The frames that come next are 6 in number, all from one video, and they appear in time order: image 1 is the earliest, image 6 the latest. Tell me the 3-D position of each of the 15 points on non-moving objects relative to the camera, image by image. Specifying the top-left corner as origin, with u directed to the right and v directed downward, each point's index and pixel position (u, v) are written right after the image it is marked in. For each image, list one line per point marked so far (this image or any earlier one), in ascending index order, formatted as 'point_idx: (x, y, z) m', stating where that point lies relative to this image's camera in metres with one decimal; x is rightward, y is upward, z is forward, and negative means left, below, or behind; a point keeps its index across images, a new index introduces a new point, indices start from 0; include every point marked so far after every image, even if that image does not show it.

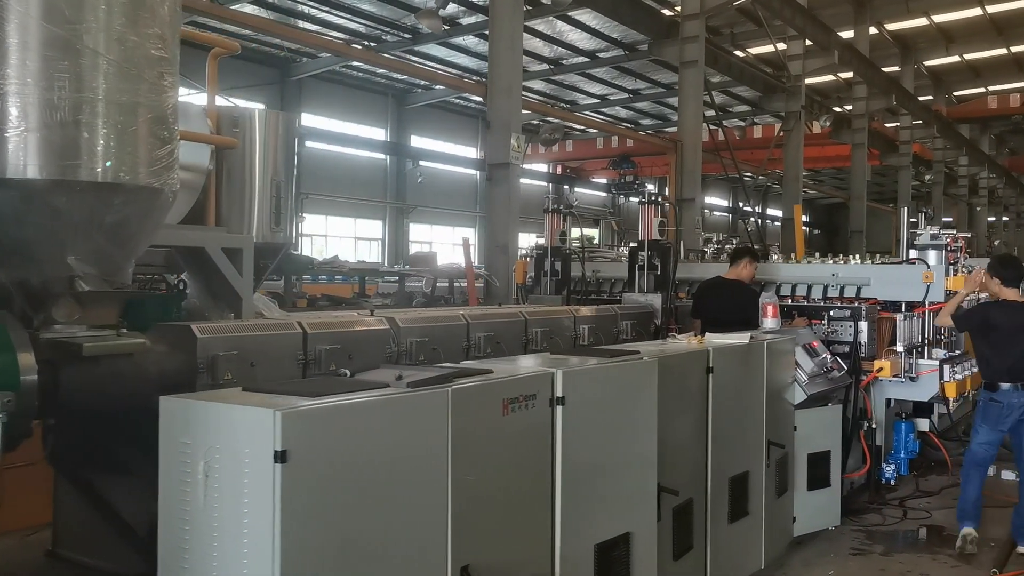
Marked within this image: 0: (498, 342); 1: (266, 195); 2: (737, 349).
0: (-0.1, -0.2, +3.0) m
1: (-0.8, +0.3, +2.5) m
2: (+0.8, -0.2, +2.7) m
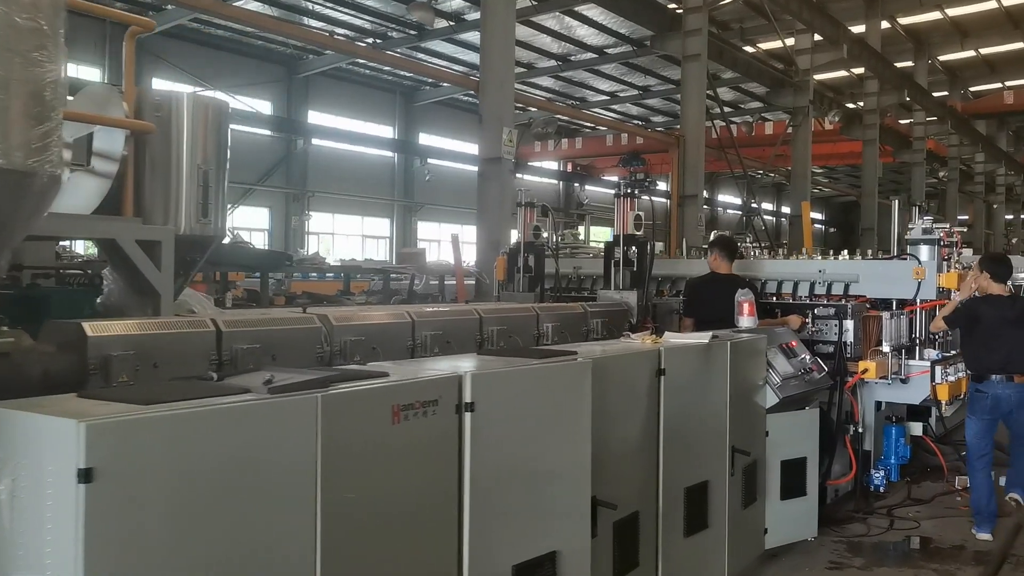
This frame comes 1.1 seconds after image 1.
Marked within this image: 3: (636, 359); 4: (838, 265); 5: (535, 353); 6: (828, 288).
0: (-0.2, -0.2, +2.8) m
1: (-1.0, +0.3, +2.4) m
2: (+0.6, -0.2, +2.5) m
3: (+0.4, -0.2, +2.2) m
4: (+1.8, +0.1, +4.1) m
5: (+0.1, -0.2, +2.0) m
6: (+1.7, 0.0, +4.2) m
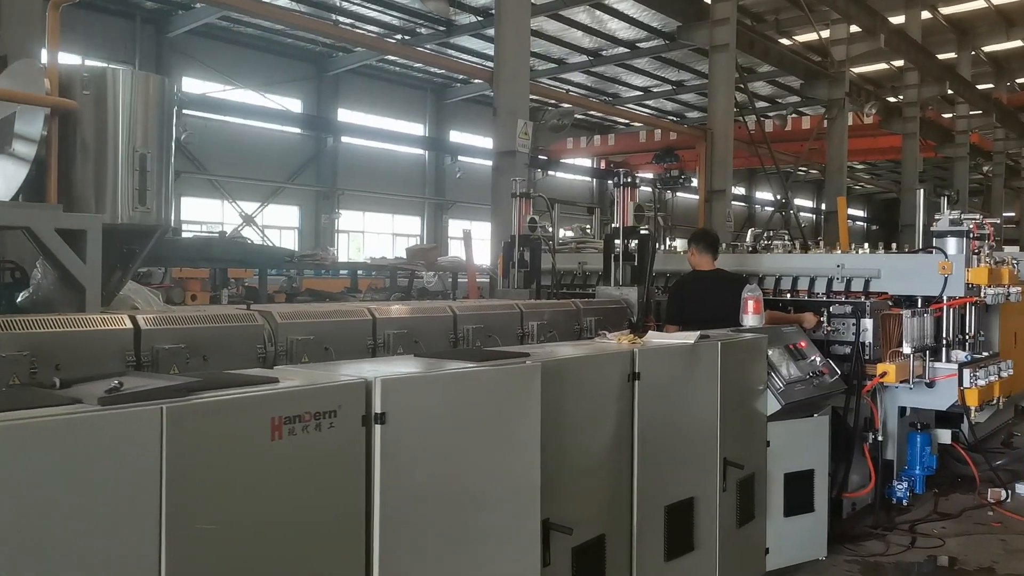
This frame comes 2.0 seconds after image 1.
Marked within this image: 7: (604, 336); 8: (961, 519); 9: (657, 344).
0: (-0.3, -0.2, +2.6) m
1: (-1.1, +0.3, +2.2) m
2: (+0.5, -0.2, +2.2) m
3: (+0.2, -0.2, +2.0) m
4: (+1.8, +0.1, +3.8) m
5: (-0.1, -0.2, +1.8) m
6: (+1.7, 0.0, +3.9) m
7: (+0.3, -0.1, +2.3) m
8: (+2.1, -1.1, +3.6) m
9: (+0.4, -0.2, +2.2) m
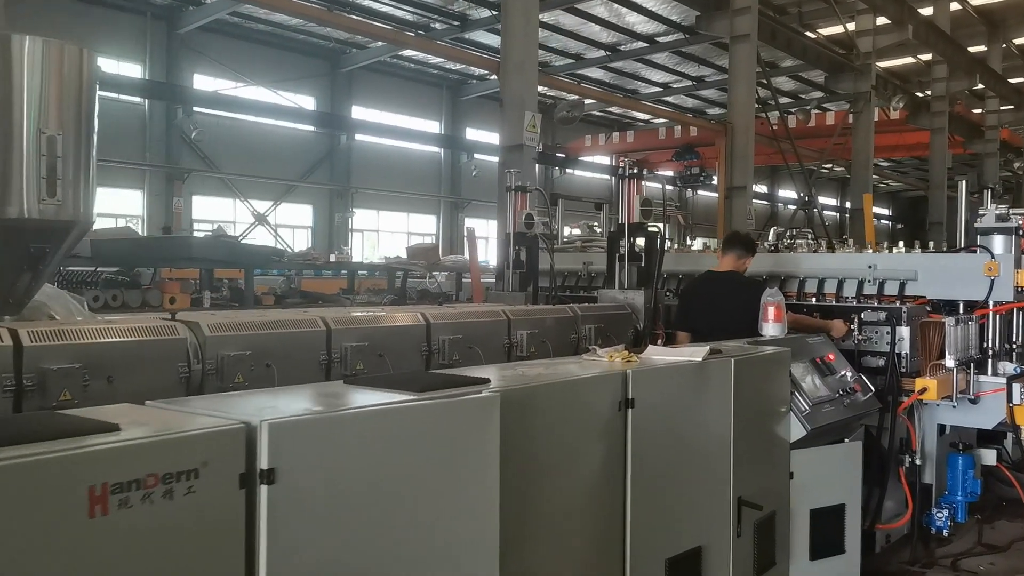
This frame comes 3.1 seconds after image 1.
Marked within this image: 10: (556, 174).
0: (-0.4, -0.2, +2.2) m
1: (-1.2, +0.3, +1.9) m
2: (+0.4, -0.2, +1.9) m
3: (+0.2, -0.2, +1.6) m
4: (+1.7, +0.1, +3.4) m
5: (-0.2, -0.2, +1.5) m
6: (+1.7, 0.0, +3.5) m
7: (+0.2, -0.2, +2.0) m
8: (+2.1, -1.1, +3.1) m
9: (+0.4, -0.2, +1.9) m
10: (+0.7, +1.7, +11.7) m
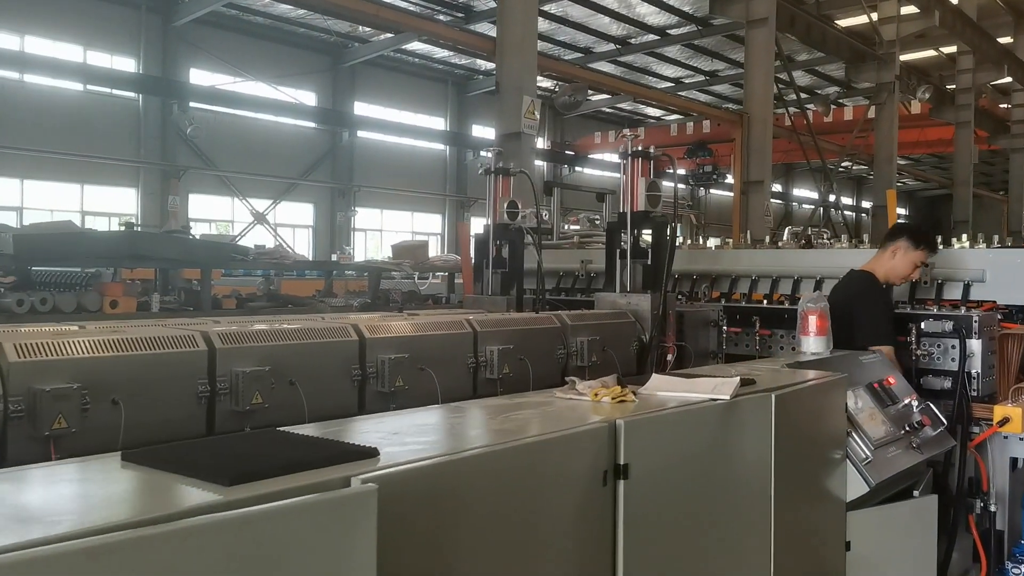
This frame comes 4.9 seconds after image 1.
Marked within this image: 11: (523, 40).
0: (-0.5, -0.2, +1.7) m
1: (-1.3, +0.3, +1.3) m
2: (+0.3, -0.2, +1.3) m
3: (+0.1, -0.2, +1.0) m
4: (+1.7, +0.1, +2.8) m
5: (-0.3, -0.2, +0.9) m
6: (+1.6, 0.0, +2.9) m
7: (+0.1, -0.2, +1.4) m
8: (+2.0, -1.1, +2.5) m
9: (+0.3, -0.2, +1.3) m
10: (+0.8, +1.7, +11.1) m
11: (+0.1, +1.7, +5.3) m
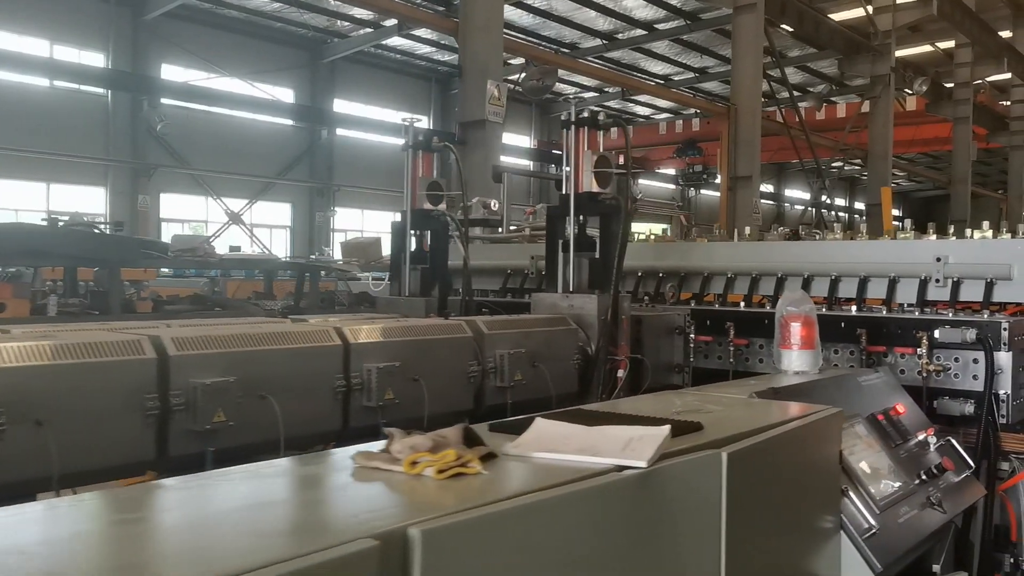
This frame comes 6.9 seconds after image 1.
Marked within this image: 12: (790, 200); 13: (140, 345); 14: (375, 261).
0: (-0.7, -0.2, +1.1) m
1: (-1.5, +0.3, +0.8) m
2: (+0.1, -0.2, +0.8) m
3: (-0.2, -0.2, +0.5) m
4: (+1.4, +0.1, +2.3) m
5: (-0.5, -0.2, +0.4) m
6: (+1.4, 0.0, +2.4) m
7: (-0.1, -0.2, +0.9) m
8: (+1.8, -1.1, +2.0) m
9: (0.0, -0.2, +0.8) m
10: (+0.5, +1.7, +10.6) m
11: (-0.2, +1.7, +4.8) m
12: (+5.1, +1.7, +13.9) m
13: (-0.6, -0.1, +1.3) m
14: (-0.9, +0.2, +4.8) m
